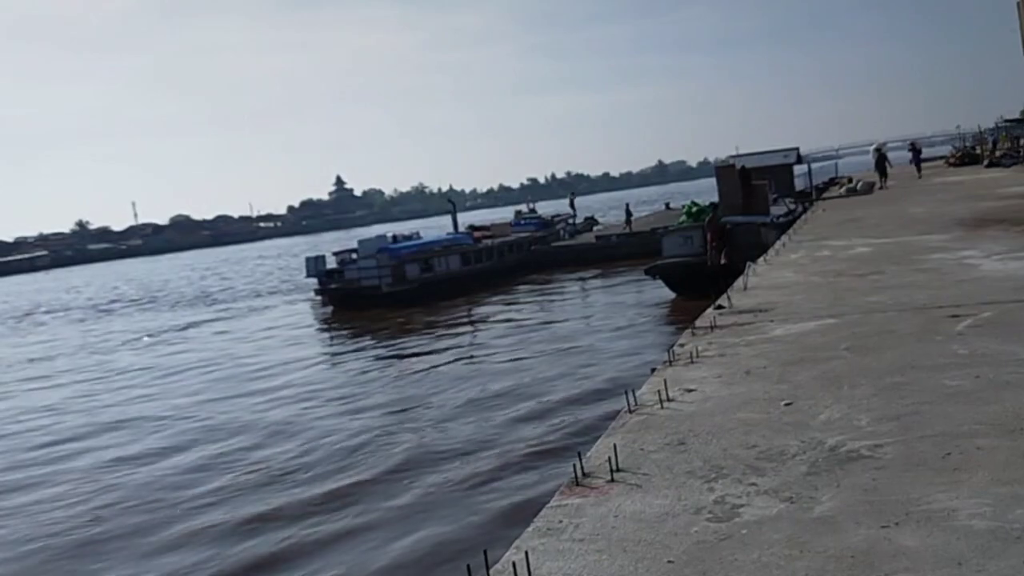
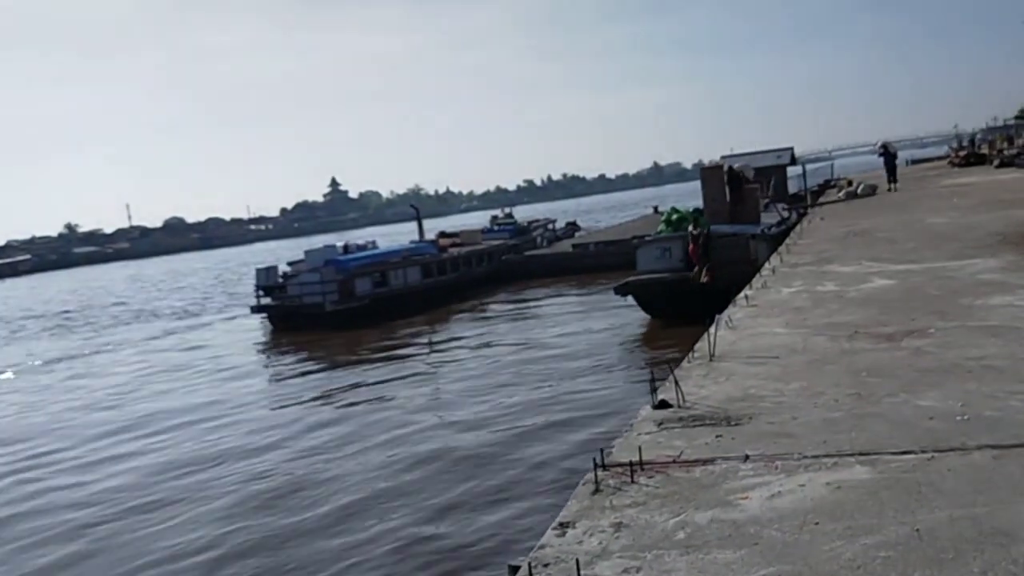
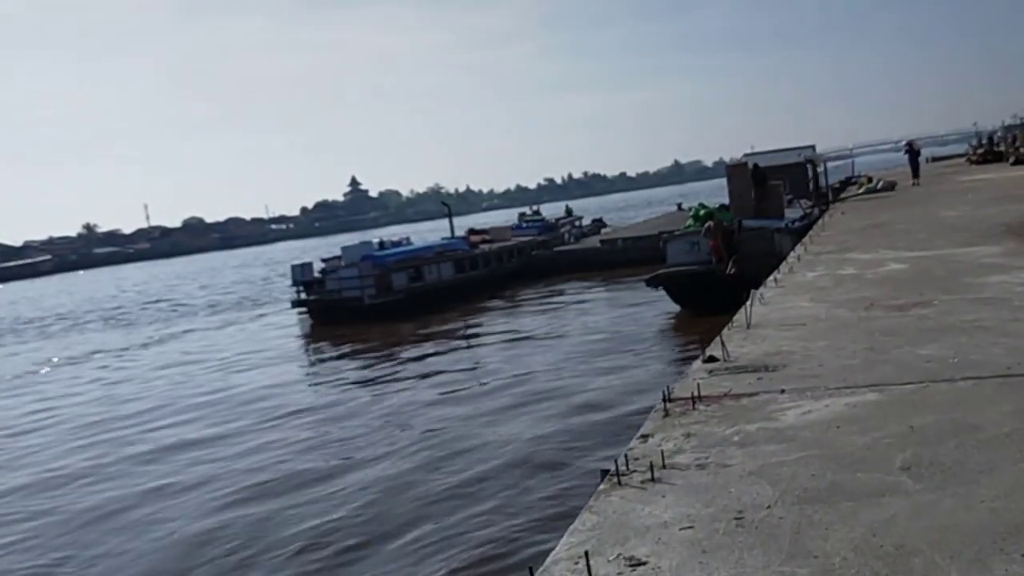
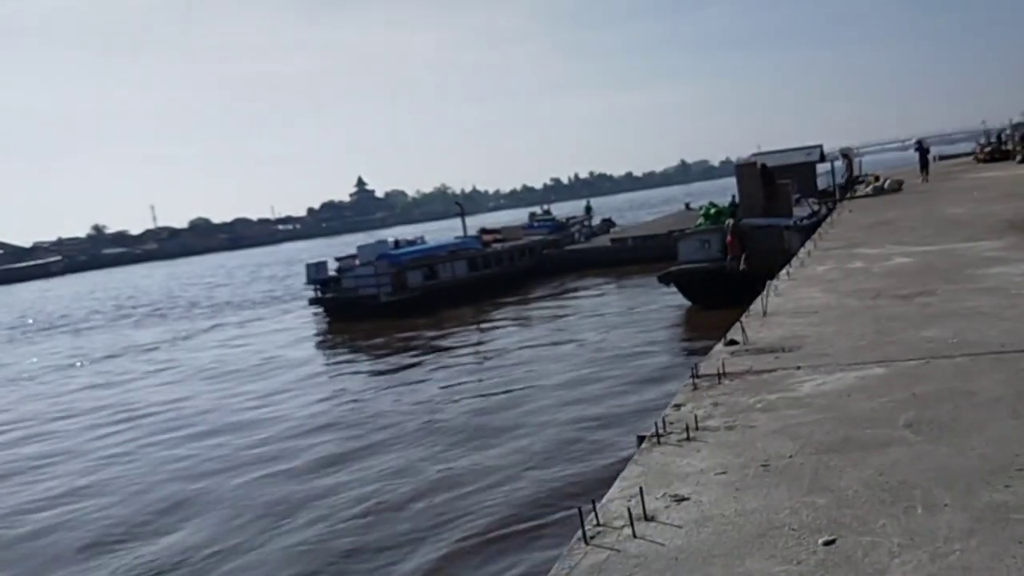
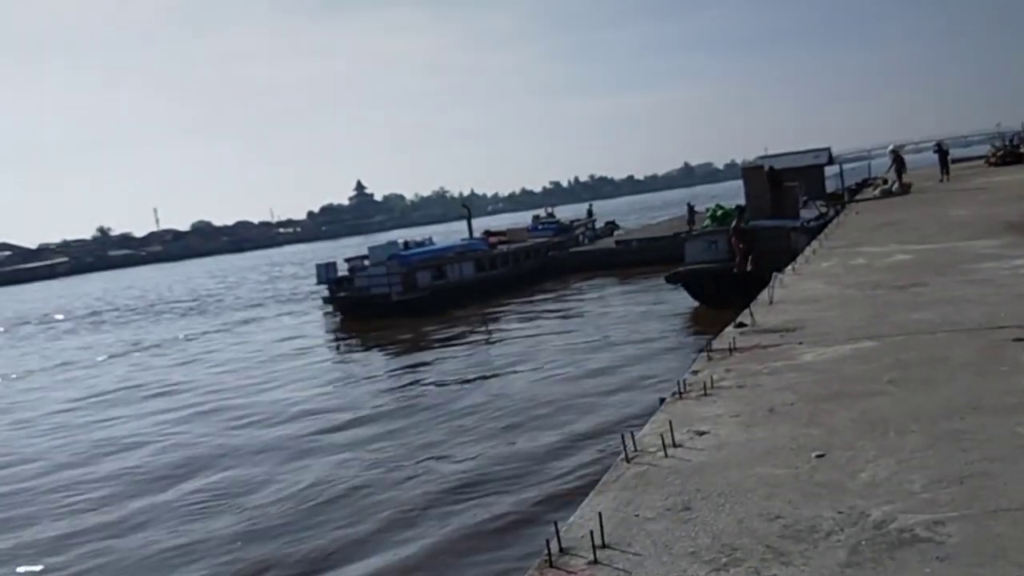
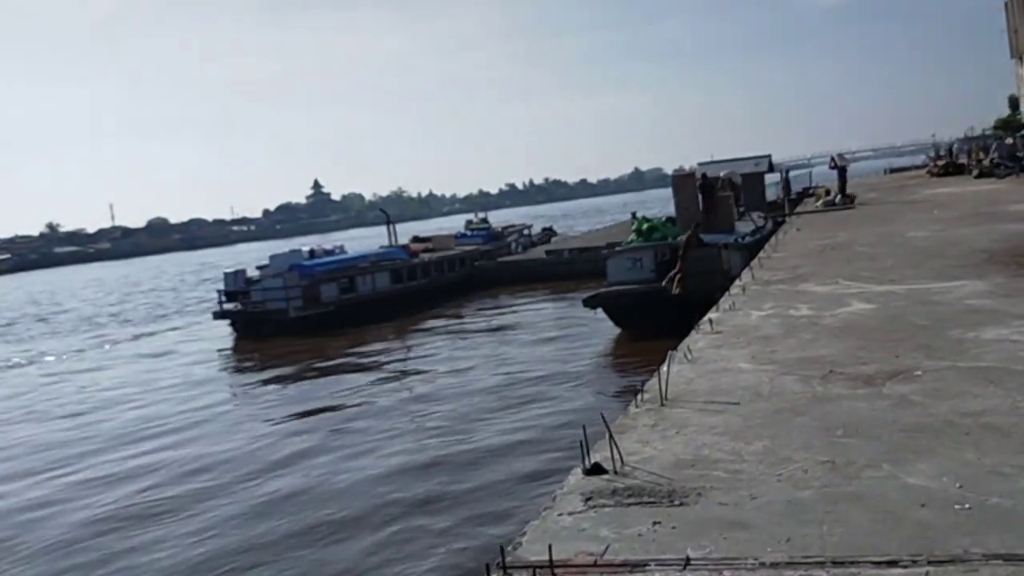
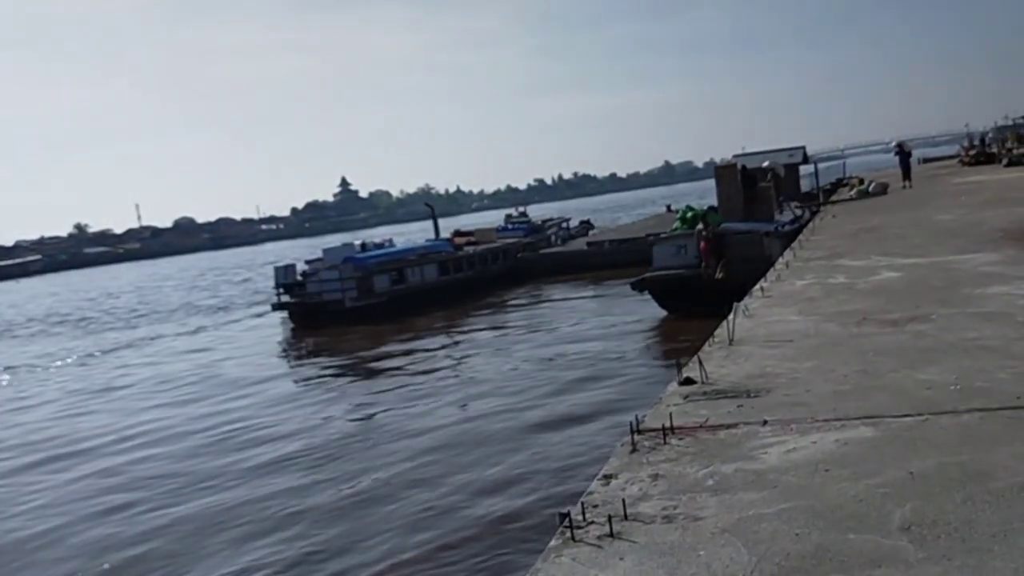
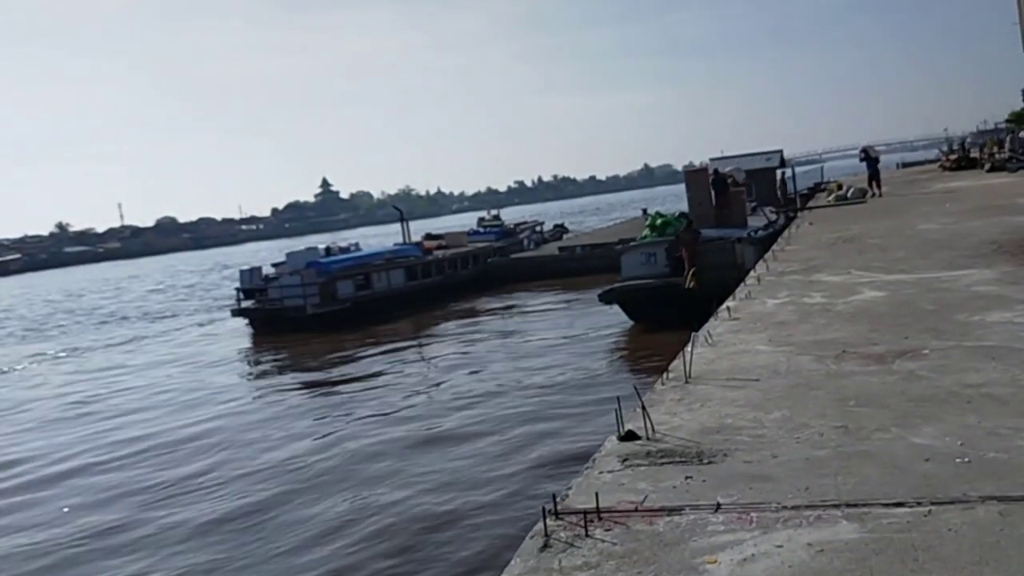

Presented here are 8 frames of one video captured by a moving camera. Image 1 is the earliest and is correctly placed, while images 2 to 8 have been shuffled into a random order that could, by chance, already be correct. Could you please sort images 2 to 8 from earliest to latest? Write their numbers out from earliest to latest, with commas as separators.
5, 4, 3, 7, 2, 8, 6
